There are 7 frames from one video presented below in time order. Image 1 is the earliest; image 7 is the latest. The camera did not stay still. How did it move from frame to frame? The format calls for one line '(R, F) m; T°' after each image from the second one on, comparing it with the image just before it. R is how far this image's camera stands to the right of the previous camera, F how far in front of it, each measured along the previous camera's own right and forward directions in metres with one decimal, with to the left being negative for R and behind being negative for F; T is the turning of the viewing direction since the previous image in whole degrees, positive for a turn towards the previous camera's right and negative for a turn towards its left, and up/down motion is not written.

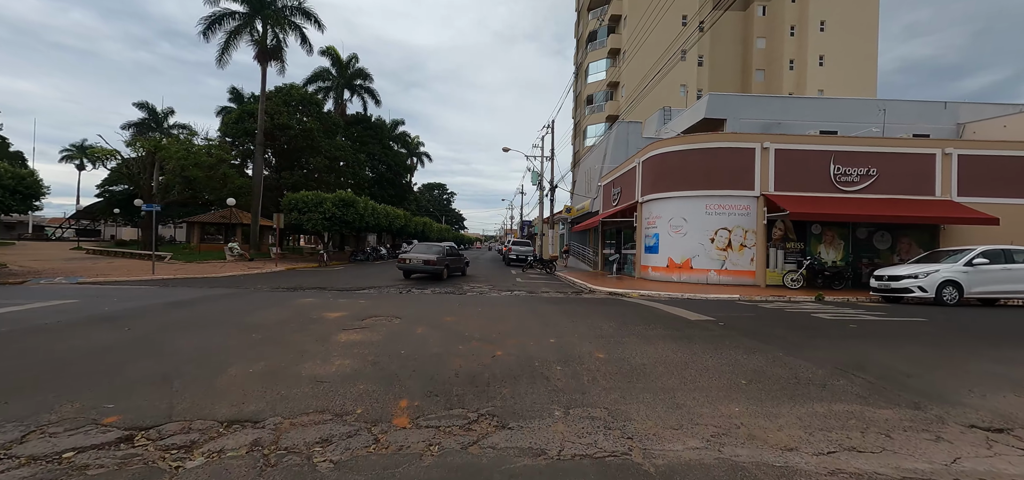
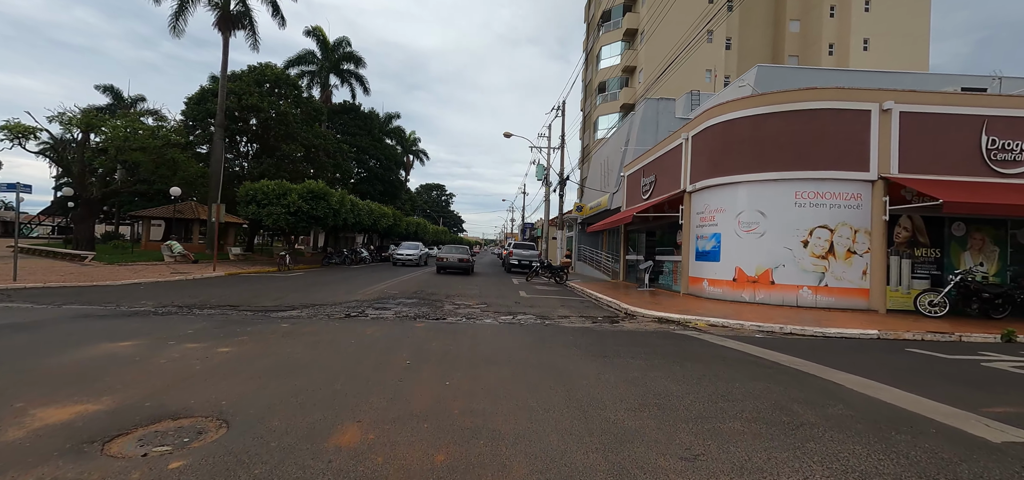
(-0.1, +4.9) m; 0°
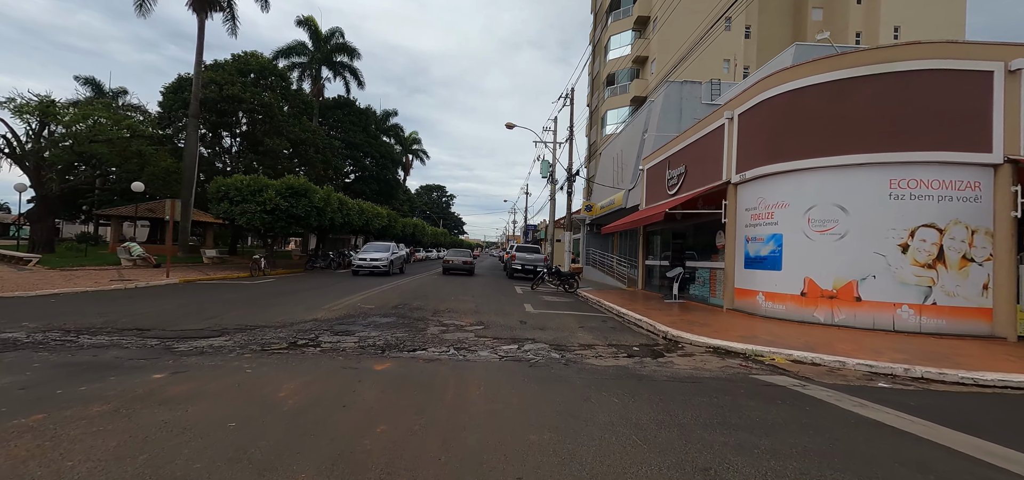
(-0.1, +2.6) m; 0°
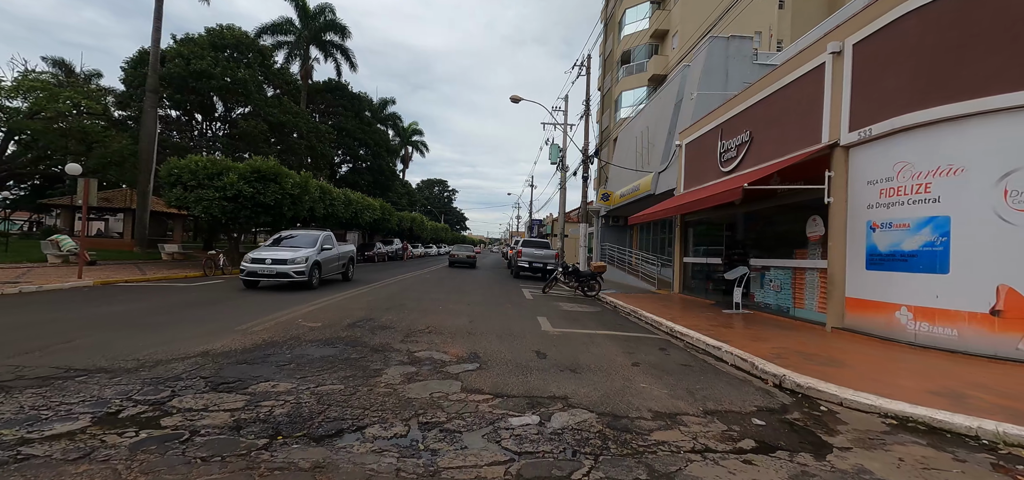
(-0.1, +3.5) m; 0°
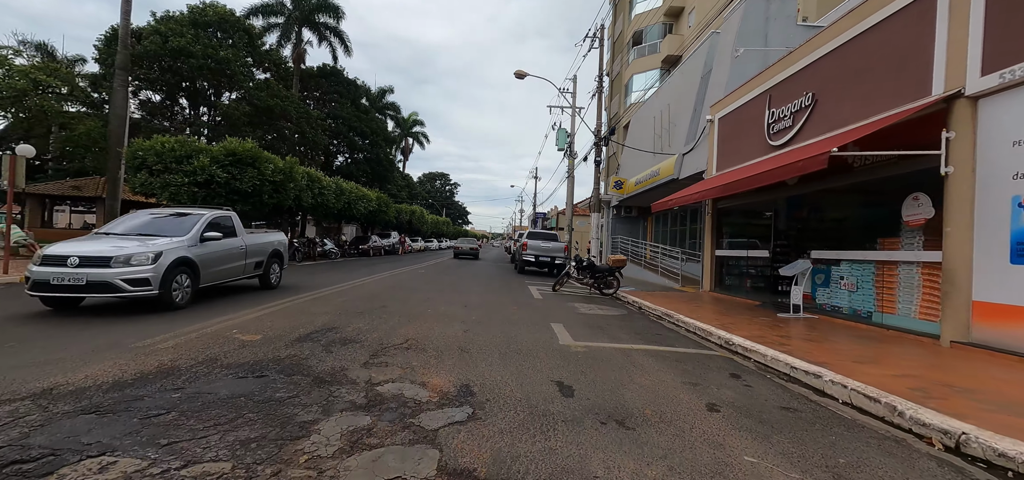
(-0.1, +2.0) m; 0°
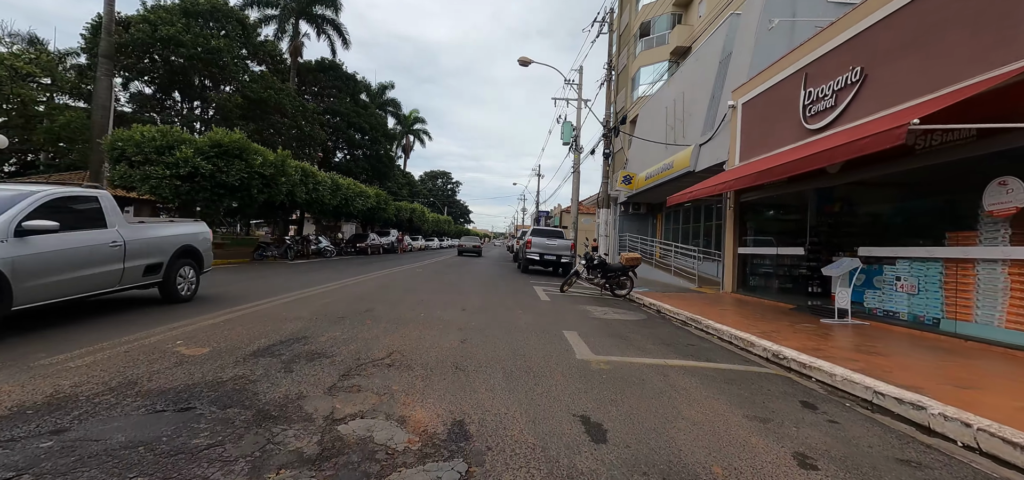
(-0.1, +1.1) m; 0°
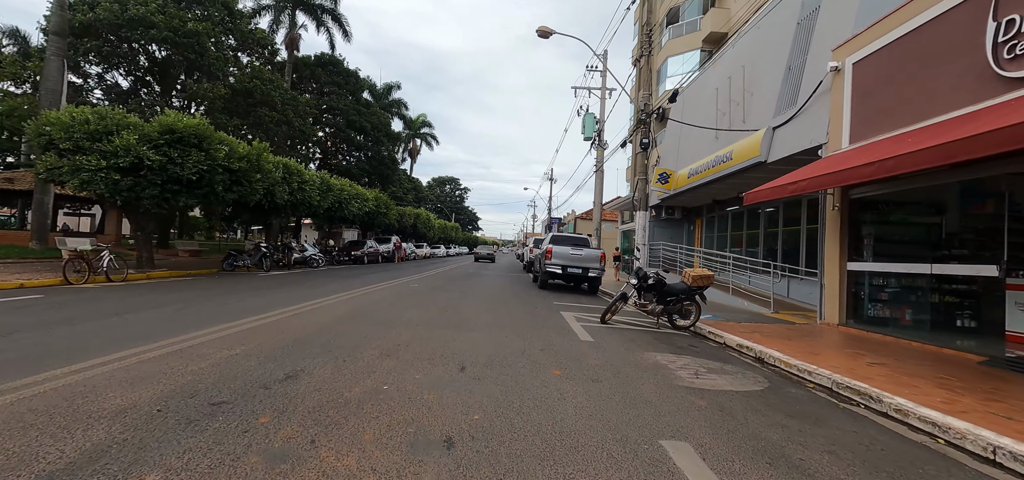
(-0.3, +3.2) m; -1°
